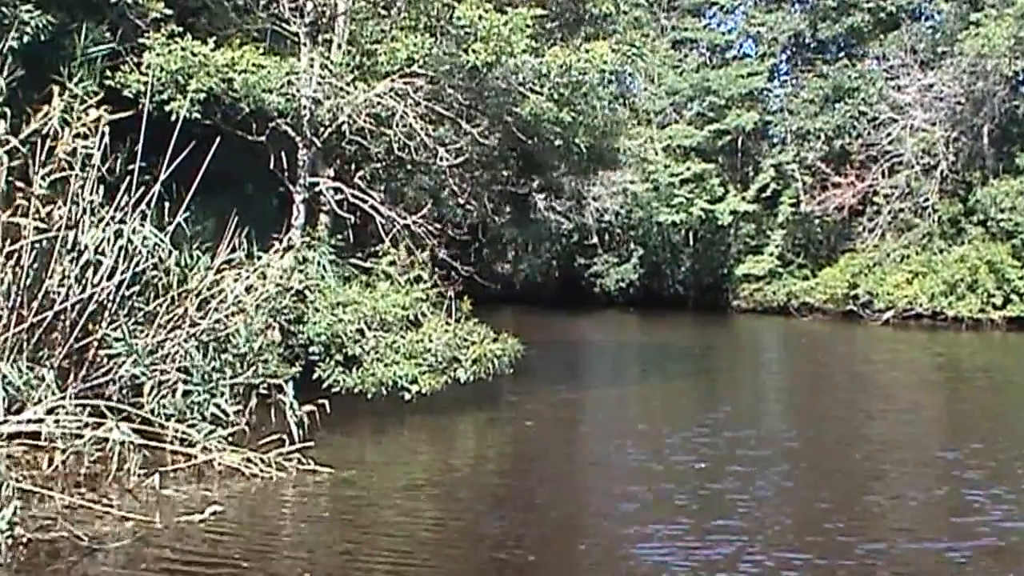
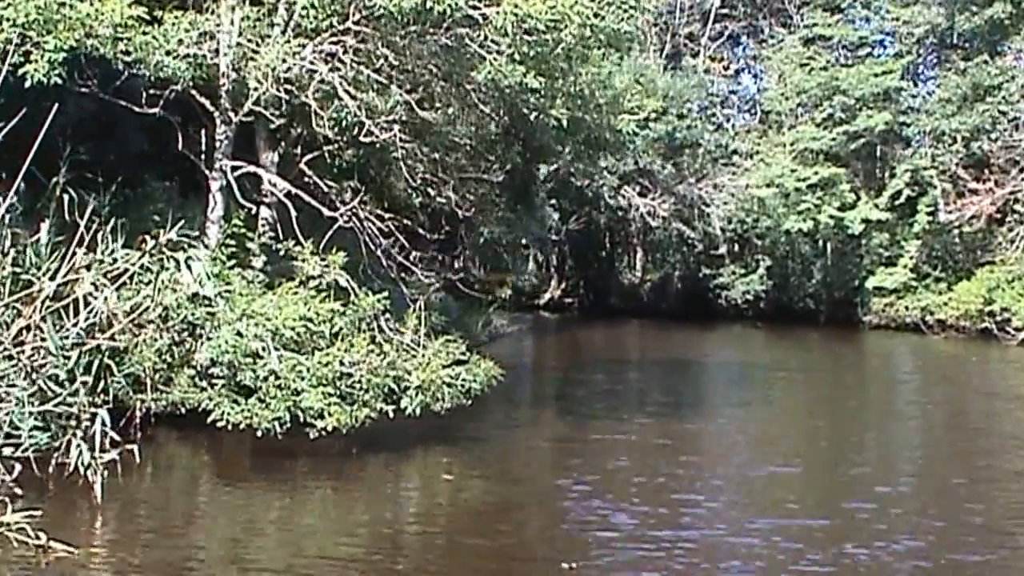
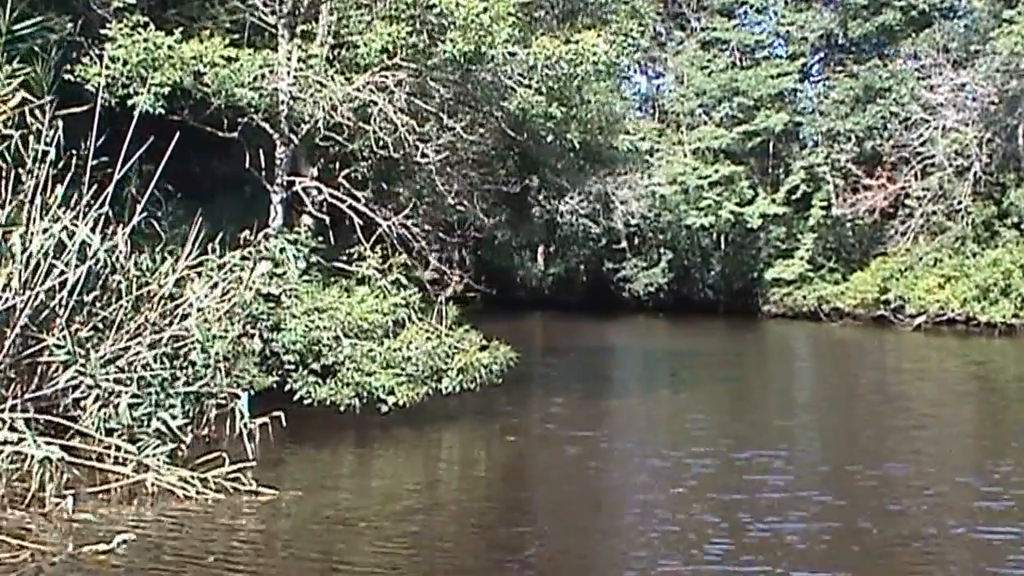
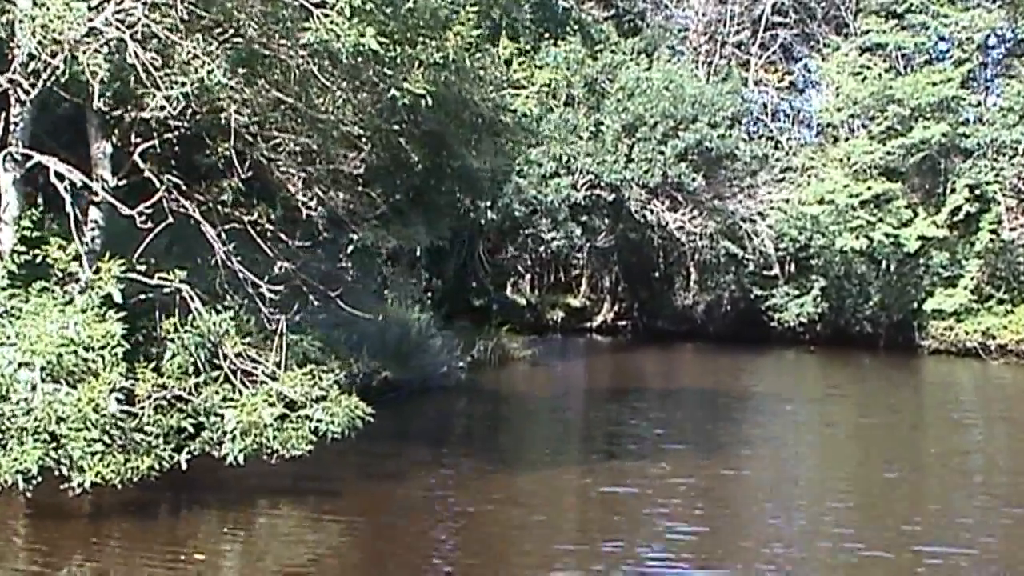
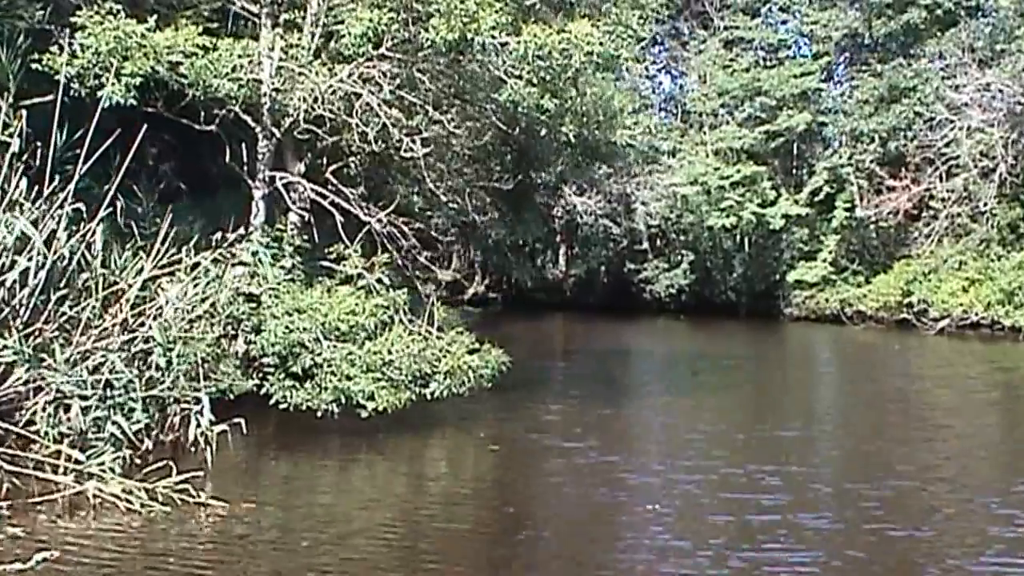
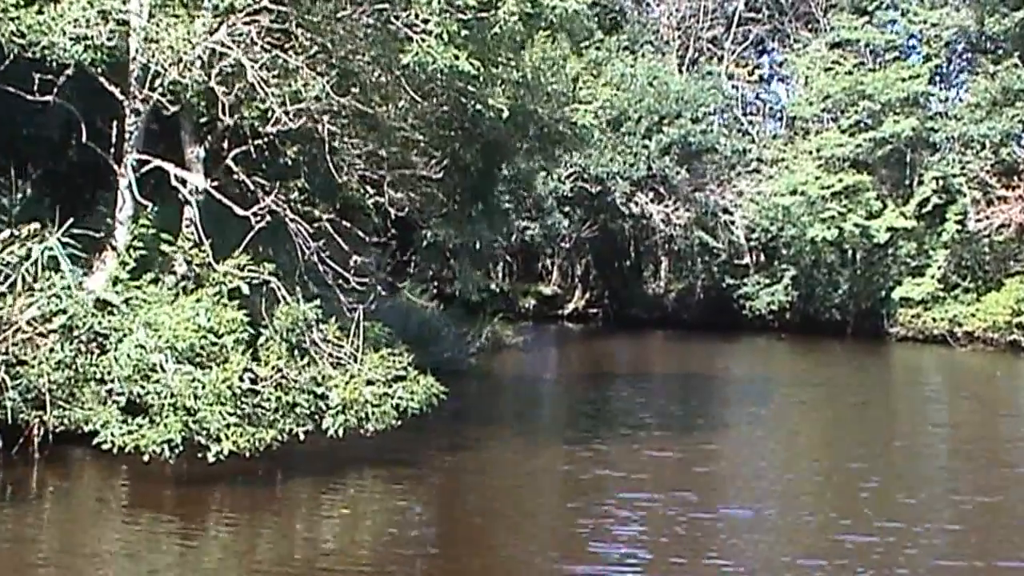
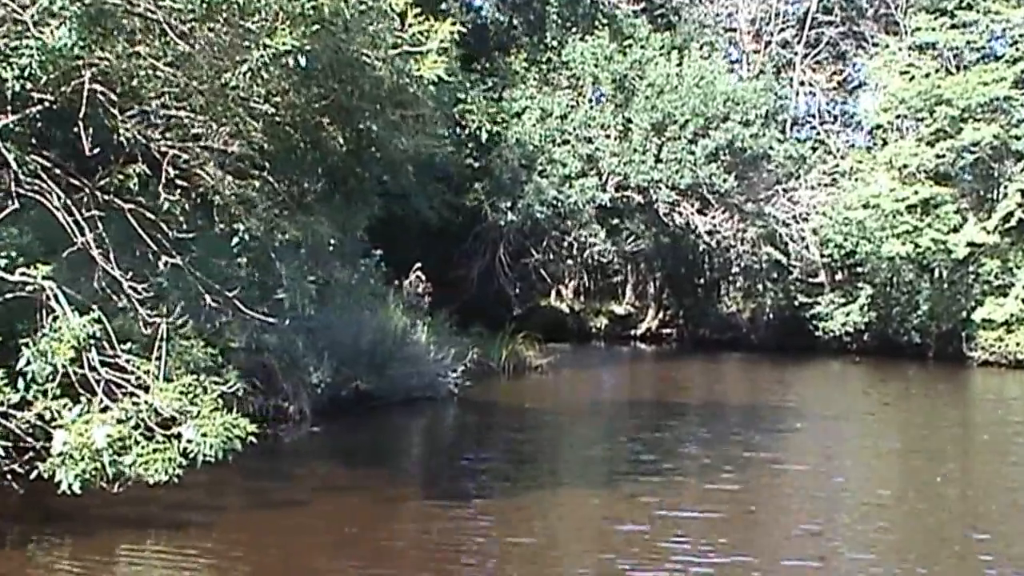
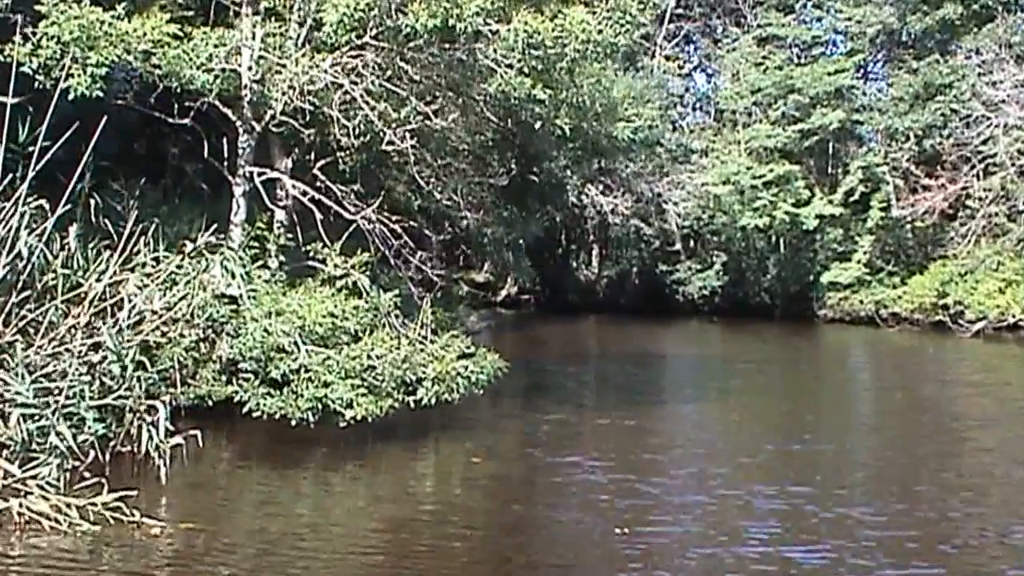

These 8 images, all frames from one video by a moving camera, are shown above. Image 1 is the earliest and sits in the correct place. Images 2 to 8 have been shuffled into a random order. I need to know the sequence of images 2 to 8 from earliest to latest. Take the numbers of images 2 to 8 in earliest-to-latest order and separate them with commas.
3, 5, 8, 2, 6, 4, 7
